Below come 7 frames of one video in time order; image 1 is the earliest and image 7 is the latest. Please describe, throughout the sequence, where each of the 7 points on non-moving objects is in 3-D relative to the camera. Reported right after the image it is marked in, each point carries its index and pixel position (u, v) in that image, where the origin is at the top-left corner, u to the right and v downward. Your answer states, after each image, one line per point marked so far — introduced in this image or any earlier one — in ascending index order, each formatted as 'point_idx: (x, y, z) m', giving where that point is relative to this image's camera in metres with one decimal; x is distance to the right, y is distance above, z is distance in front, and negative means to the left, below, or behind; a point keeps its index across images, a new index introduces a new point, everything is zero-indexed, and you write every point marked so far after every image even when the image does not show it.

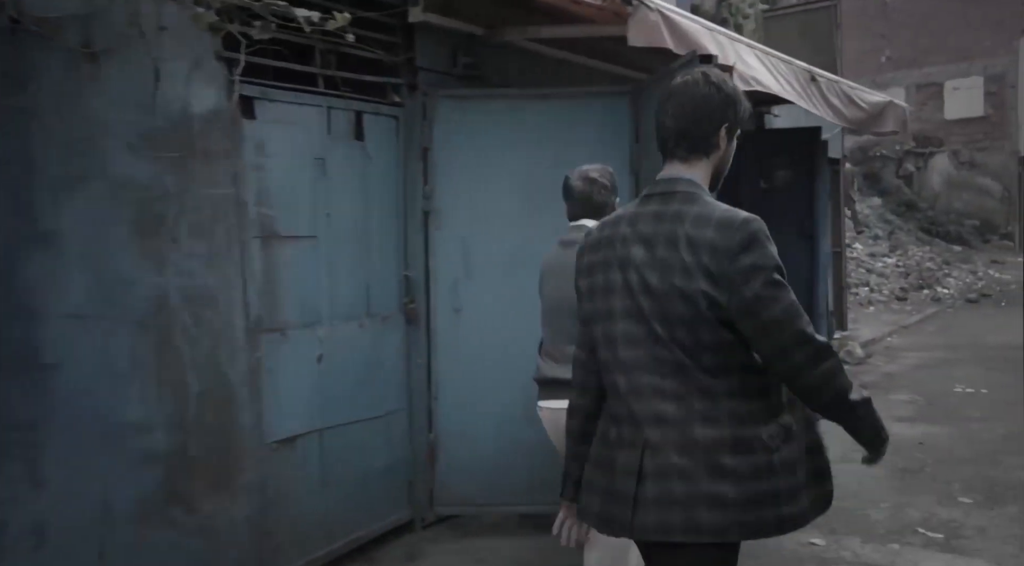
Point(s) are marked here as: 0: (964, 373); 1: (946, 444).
0: (+4.9, -1.0, +9.5) m
1: (+3.2, -1.2, +6.4) m
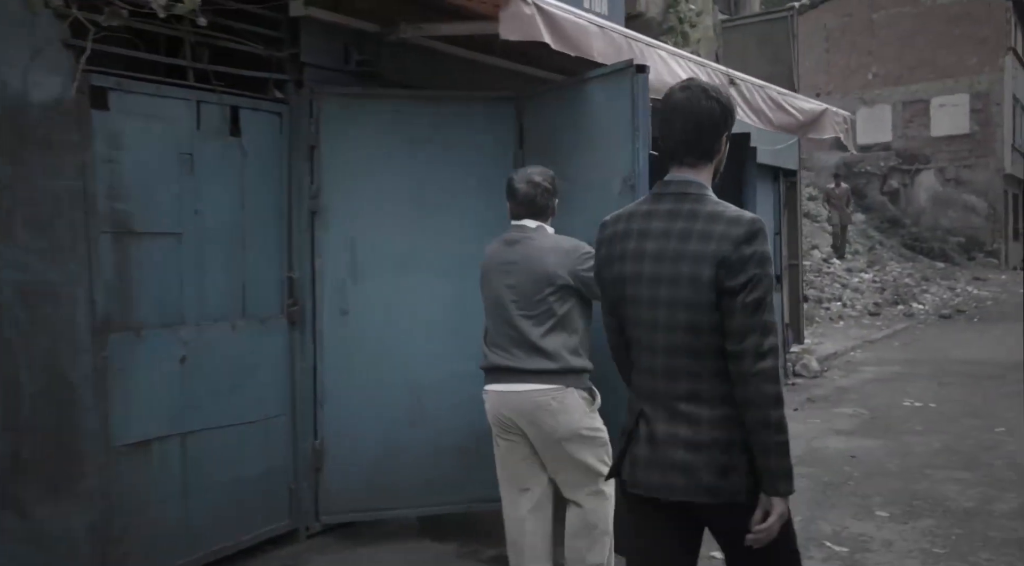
0: (+4.3, -1.1, +9.4) m
1: (+2.6, -1.3, +6.3) m
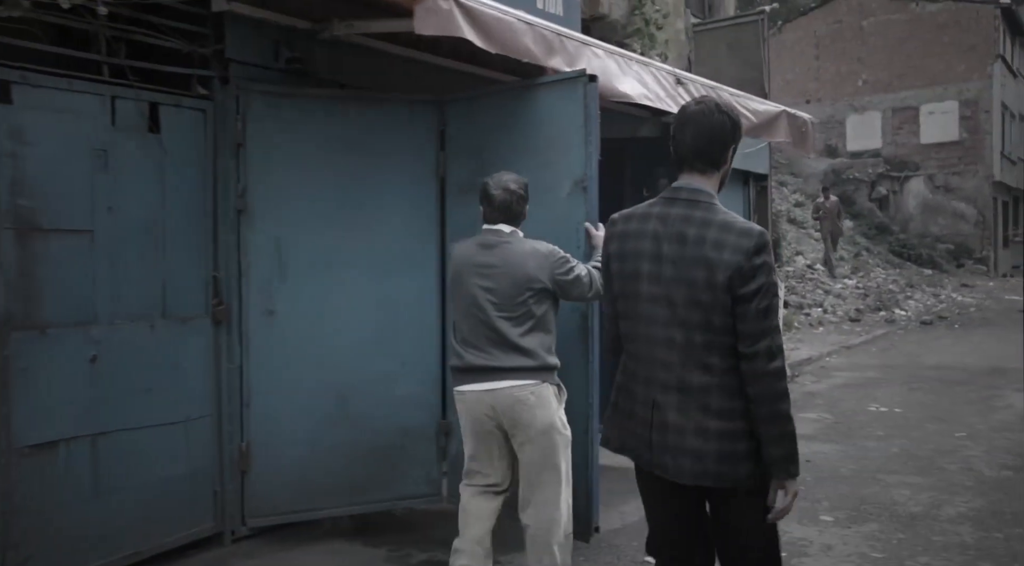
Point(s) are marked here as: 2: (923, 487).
0: (+4.0, -1.2, +9.3) m
1: (+2.3, -1.3, +6.3) m
2: (+2.6, -1.3, +5.6) m
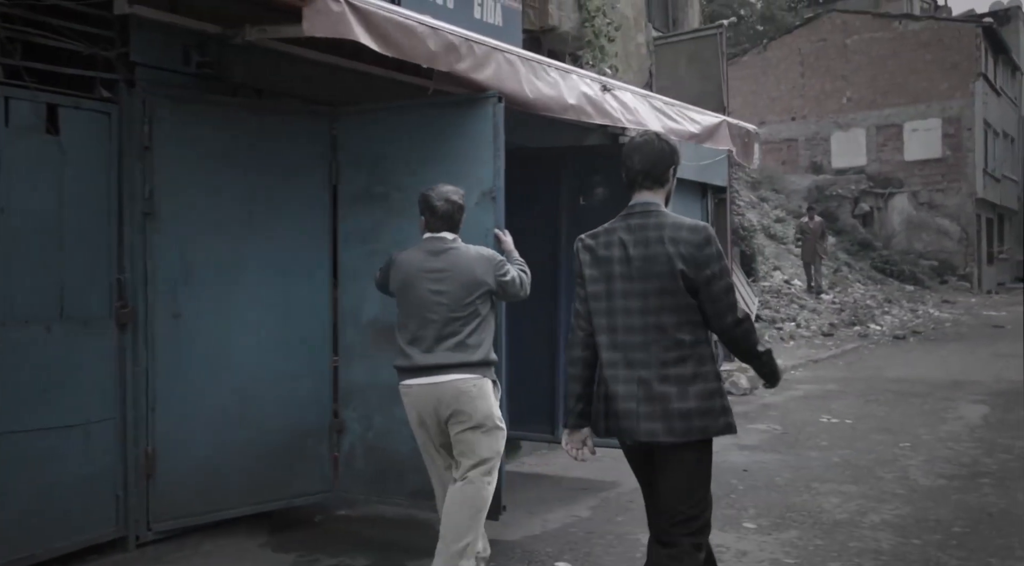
0: (+3.5, -1.3, +9.4) m
1: (+1.8, -1.3, +6.3) m
2: (+2.2, -1.4, +5.6) m
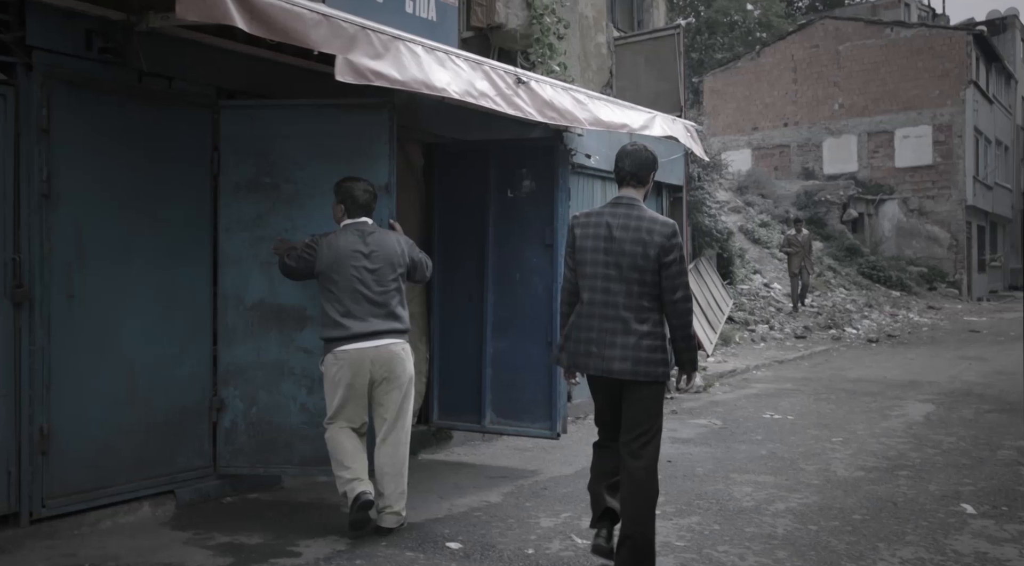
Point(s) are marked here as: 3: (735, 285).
0: (+3.0, -1.3, +9.4) m
1: (+1.3, -1.3, +6.3) m
2: (+1.6, -1.3, +5.7) m
3: (+5.0, -0.1, +19.5) m
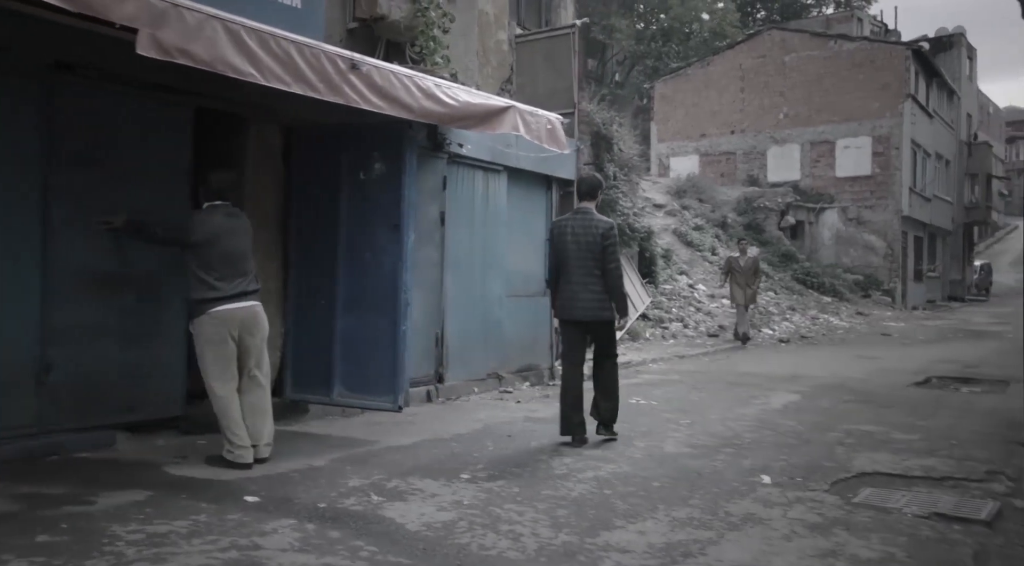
0: (+1.7, -1.2, +9.8) m
1: (+0.2, -1.2, +6.6) m
2: (+0.5, -1.2, +6.0) m
3: (+3.3, 0.0, +19.9) m
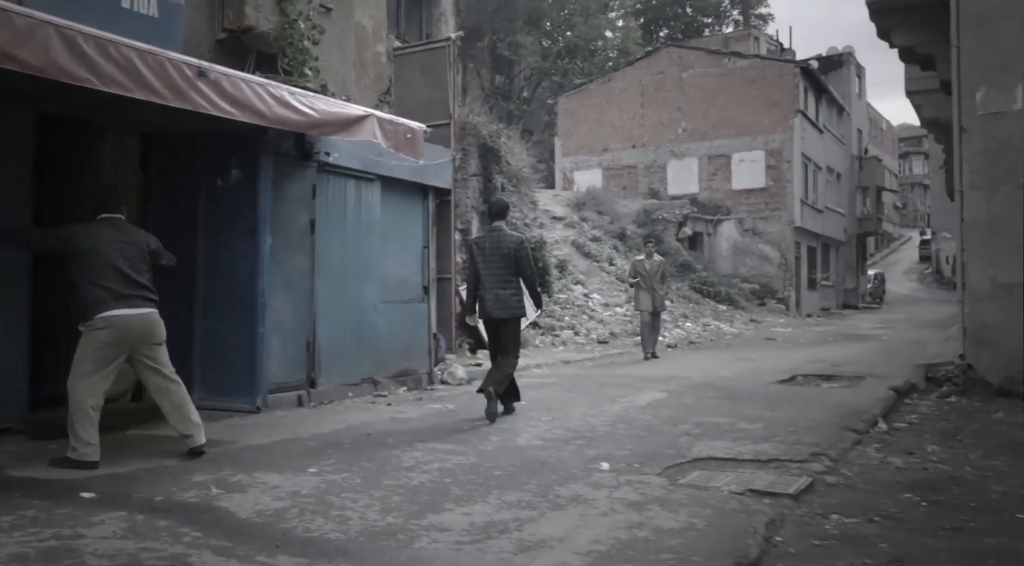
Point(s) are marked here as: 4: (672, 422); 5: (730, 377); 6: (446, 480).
0: (+0.3, -1.3, +10.1) m
1: (-0.9, -1.2, +6.8) m
2: (-0.5, -1.2, +6.2) m
3: (+0.9, -0.2, +20.4) m
4: (+1.4, -1.2, +7.9) m
5: (+3.0, -1.3, +12.2) m
6: (-0.4, -1.2, +5.3) m
